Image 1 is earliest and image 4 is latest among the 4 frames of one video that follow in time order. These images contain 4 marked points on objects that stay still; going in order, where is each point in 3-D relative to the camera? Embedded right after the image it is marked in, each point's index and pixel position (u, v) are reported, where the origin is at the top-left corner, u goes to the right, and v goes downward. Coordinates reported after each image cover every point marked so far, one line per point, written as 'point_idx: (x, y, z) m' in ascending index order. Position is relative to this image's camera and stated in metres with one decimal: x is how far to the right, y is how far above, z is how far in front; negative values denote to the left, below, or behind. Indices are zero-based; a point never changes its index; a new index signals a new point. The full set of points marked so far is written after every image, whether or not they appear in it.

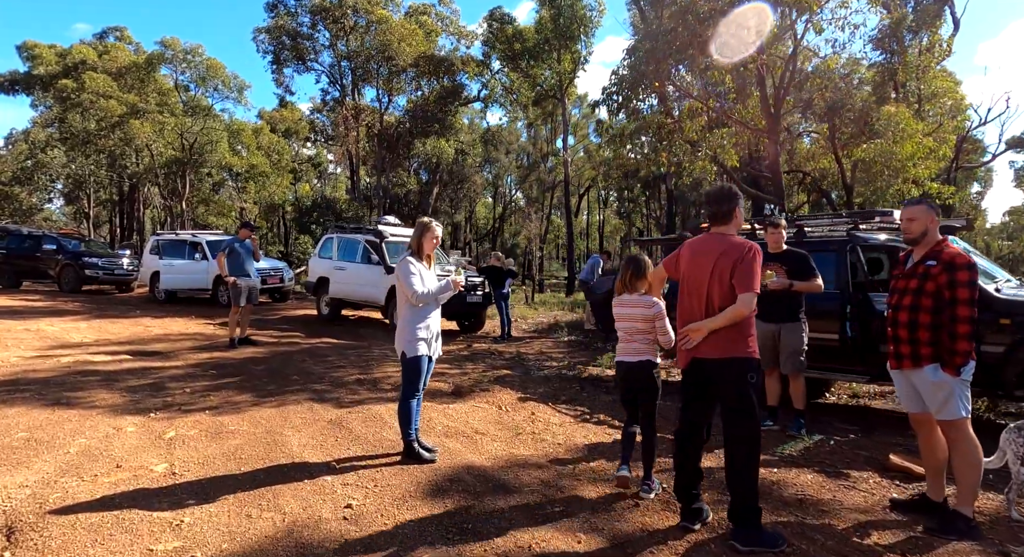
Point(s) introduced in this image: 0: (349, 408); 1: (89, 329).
0: (-1.5, -1.2, +5.3) m
1: (-7.8, -0.9, +10.8) m
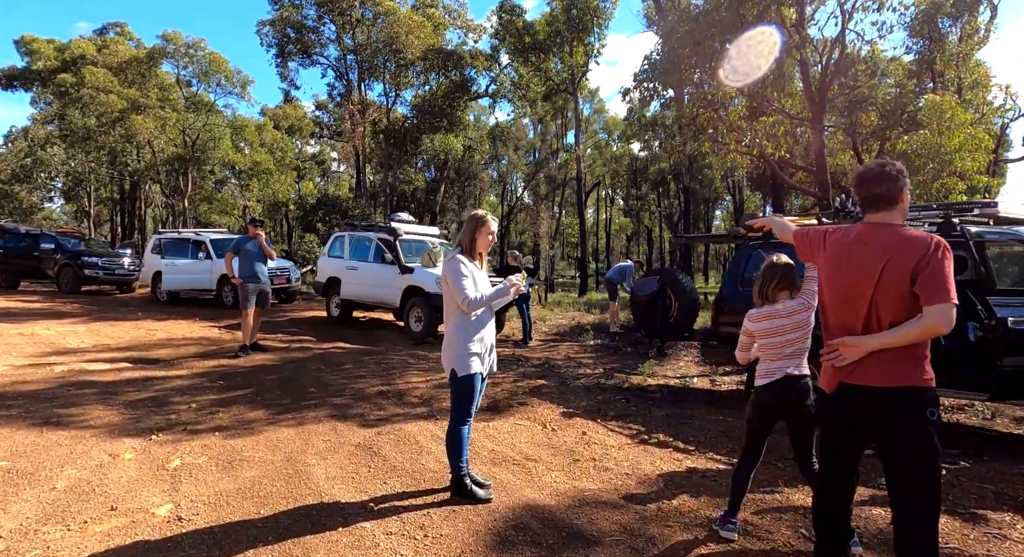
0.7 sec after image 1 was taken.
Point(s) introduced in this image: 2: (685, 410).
0: (-1.1, -1.2, +4.7) m
1: (-7.4, -1.0, +10.2) m
2: (+1.7, -1.3, +5.7) m
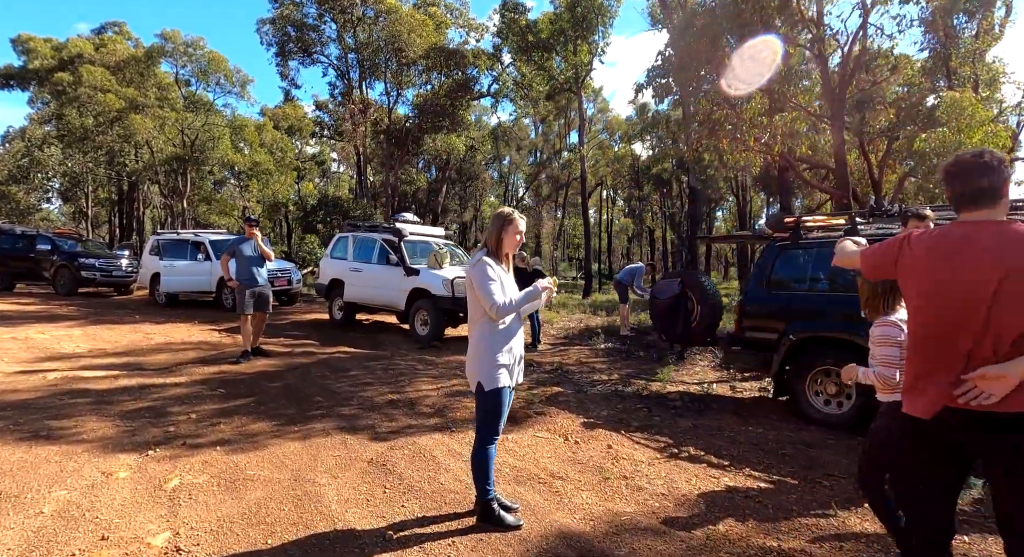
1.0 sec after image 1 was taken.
0: (-0.9, -1.2, +4.4) m
1: (-7.2, -1.0, +9.9) m
2: (+1.8, -1.3, +5.4) m
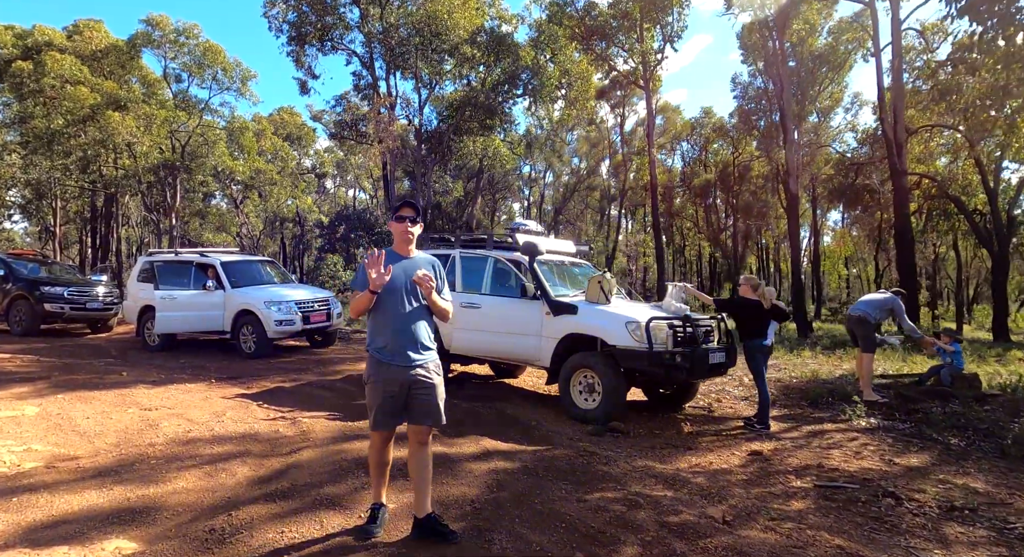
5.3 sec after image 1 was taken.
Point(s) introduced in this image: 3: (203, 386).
0: (+1.7, -1.5, +0.6) m
1: (-4.8, -1.5, +5.9) m
2: (+4.5, -1.6, +1.7) m
3: (-4.5, -1.5, +8.4) m
